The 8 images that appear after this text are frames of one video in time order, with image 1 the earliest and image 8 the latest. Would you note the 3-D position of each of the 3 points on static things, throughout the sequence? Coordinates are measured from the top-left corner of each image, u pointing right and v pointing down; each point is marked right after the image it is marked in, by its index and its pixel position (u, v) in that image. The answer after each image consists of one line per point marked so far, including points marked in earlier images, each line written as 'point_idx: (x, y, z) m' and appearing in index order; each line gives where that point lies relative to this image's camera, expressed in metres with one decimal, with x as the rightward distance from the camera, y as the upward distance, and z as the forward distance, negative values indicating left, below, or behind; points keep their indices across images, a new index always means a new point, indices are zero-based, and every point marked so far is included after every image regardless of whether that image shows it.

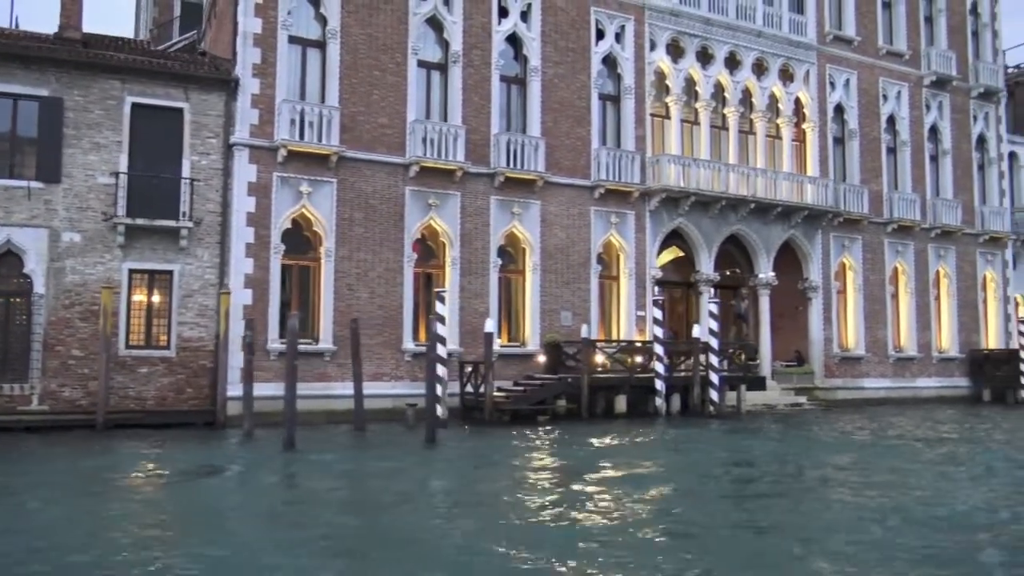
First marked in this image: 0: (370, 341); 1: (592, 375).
0: (-3.1, -1.2, +18.9) m
1: (+1.7, -2.0, +19.5) m
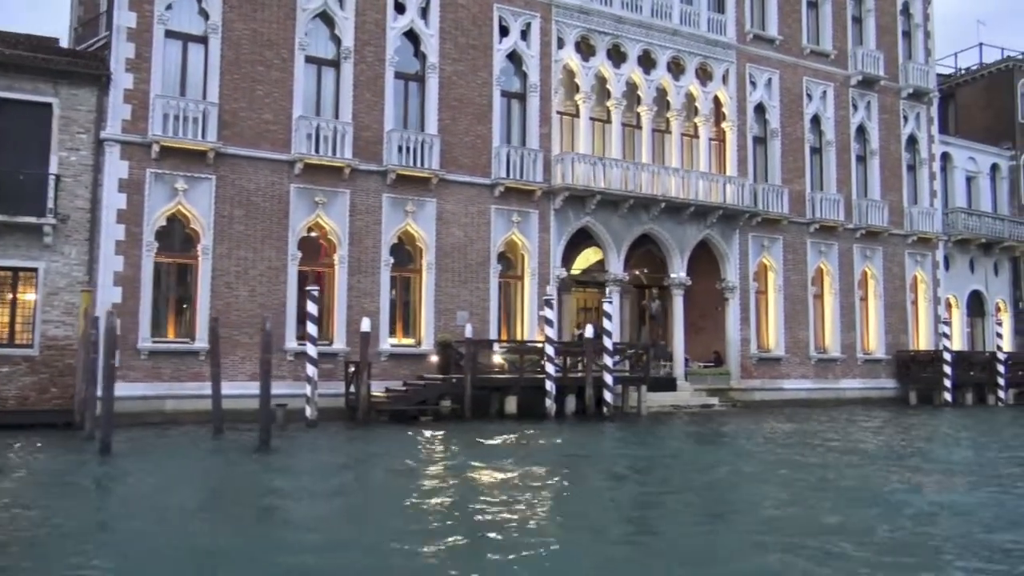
0: (-5.6, -1.1, +18.6) m
1: (-0.8, -2.0, +19.2) m
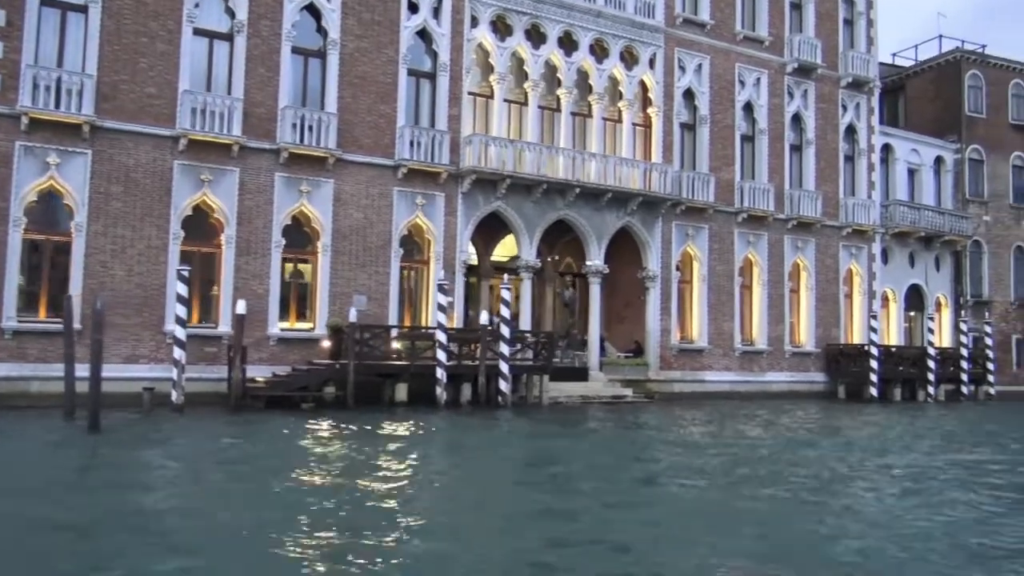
0: (-8.0, -0.7, +18.0) m
1: (-3.2, -1.6, +18.6) m
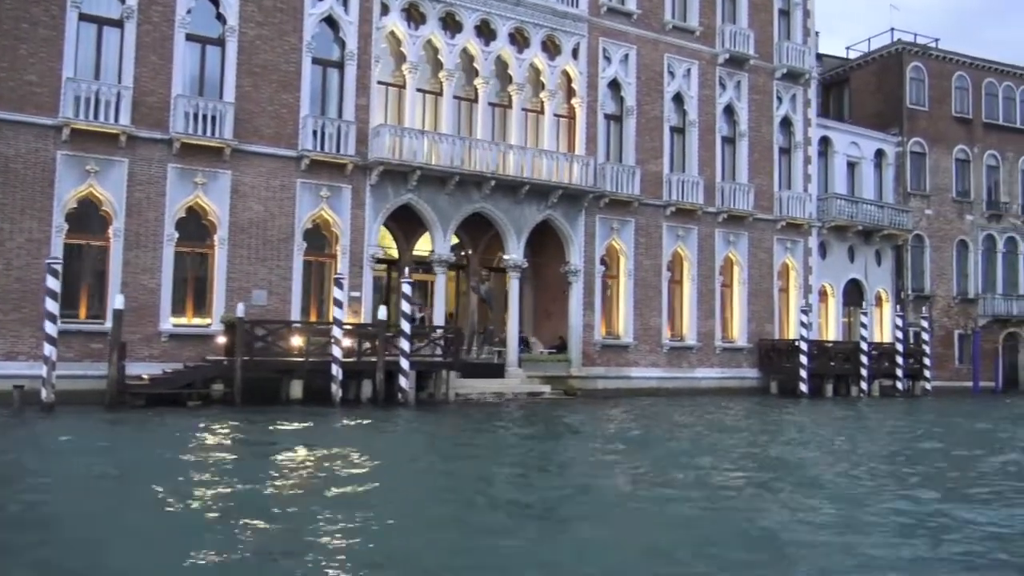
0: (-10.2, -0.6, +17.3) m
1: (-5.4, -1.5, +18.0) m
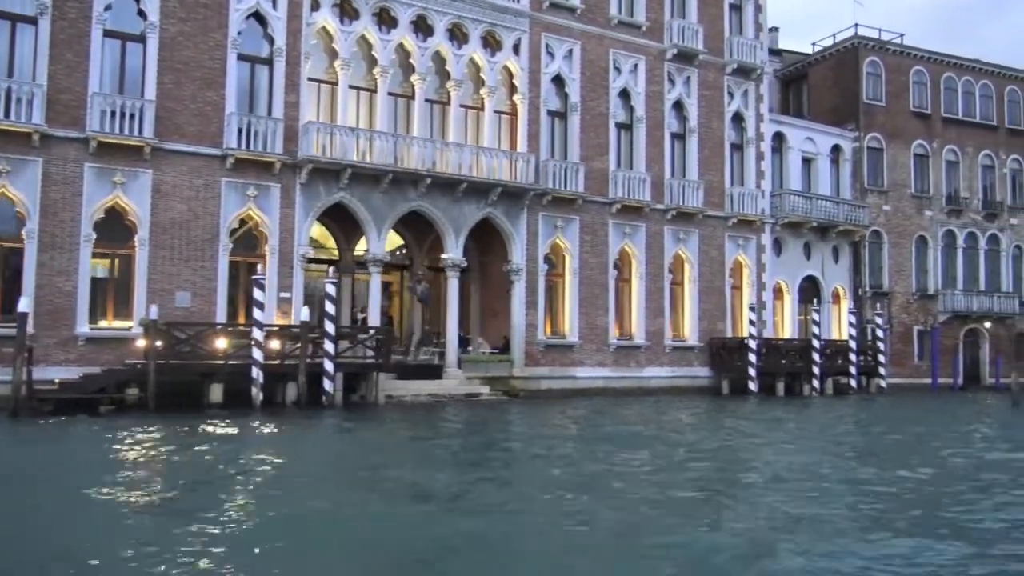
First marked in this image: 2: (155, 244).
0: (-11.8, -0.7, +16.9) m
1: (-7.0, -1.5, +17.6) m
2: (-8.0, +1.0, +19.3) m
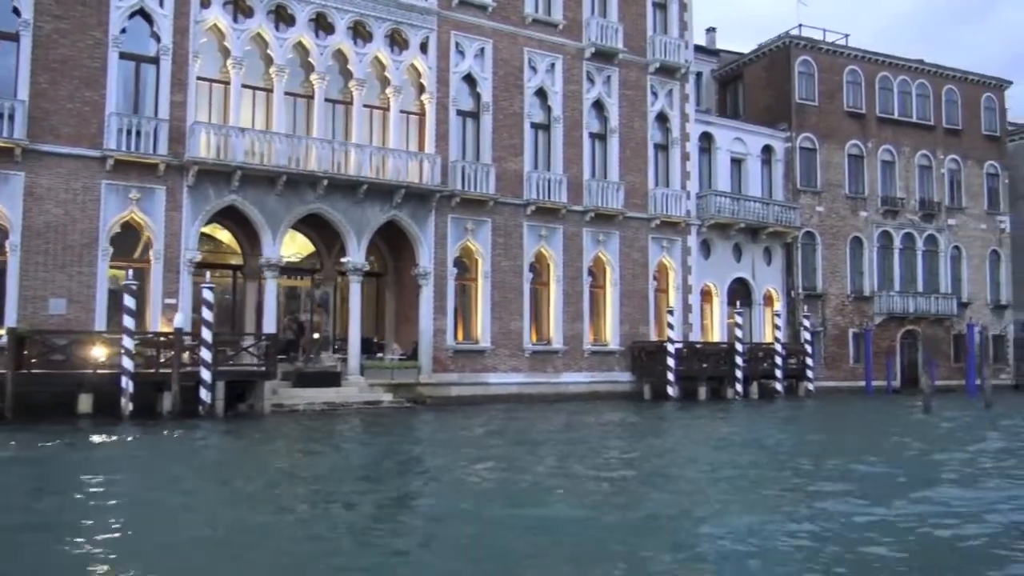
0: (-14.2, -0.8, +16.1) m
1: (-9.4, -1.6, +16.9) m
2: (-10.4, +0.8, +18.6) m
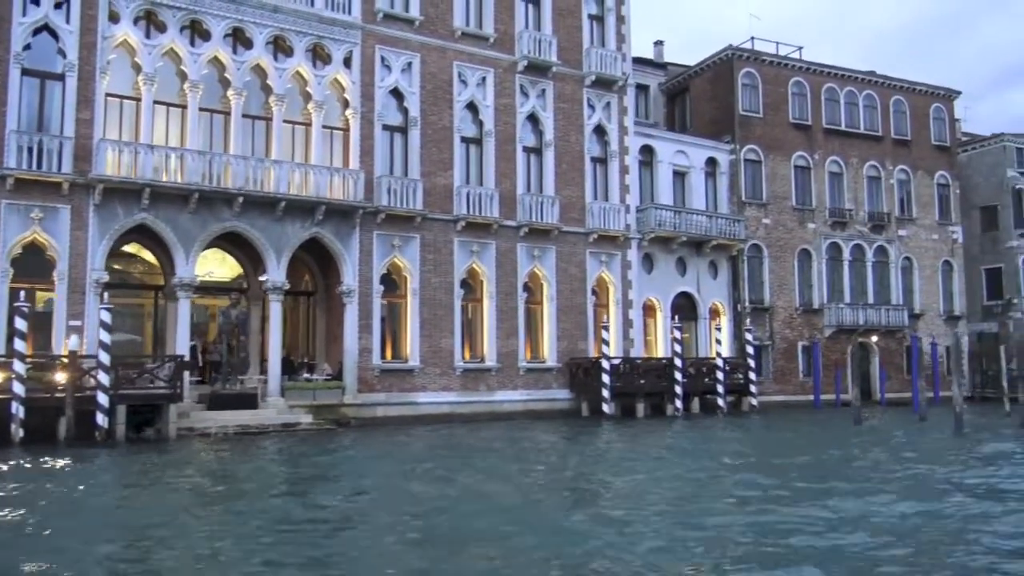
0: (-16.1, -1.3, +15.4) m
1: (-11.2, -2.1, +16.3) m
2: (-12.3, +0.4, +18.0) m
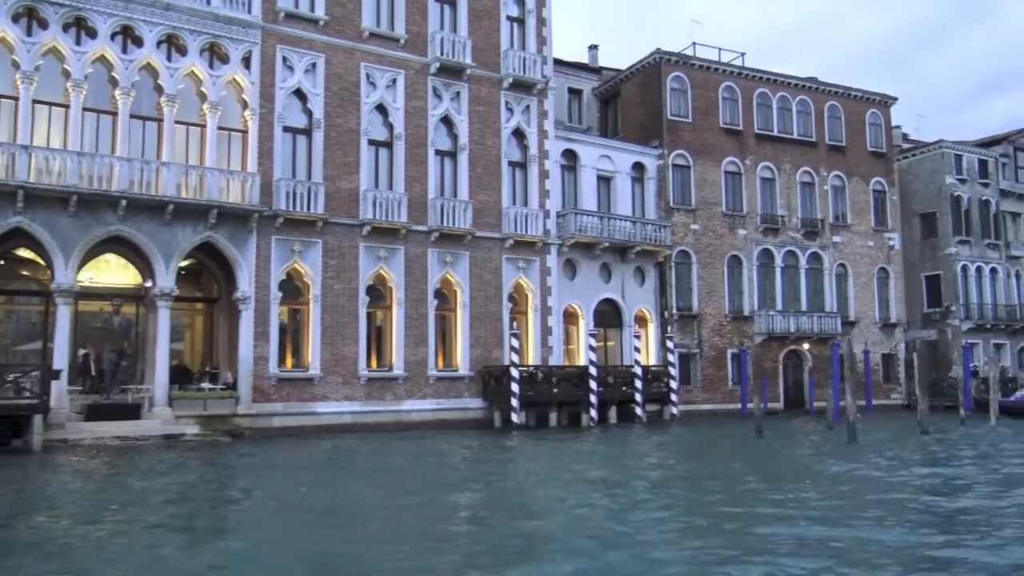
0: (-18.5, -1.4, +14.5) m
1: (-13.7, -2.2, +15.4) m
2: (-14.8, +0.2, +17.1) m
